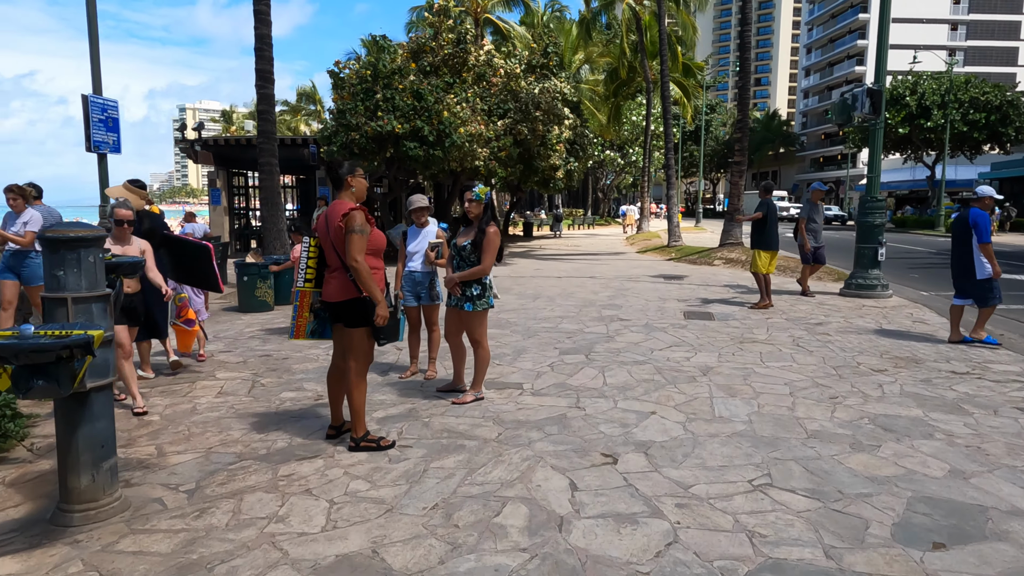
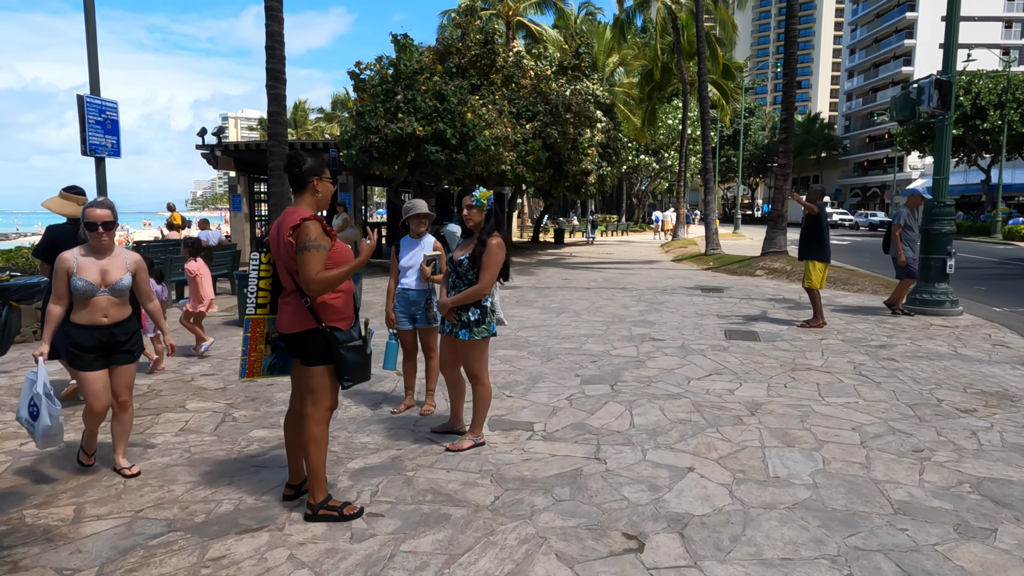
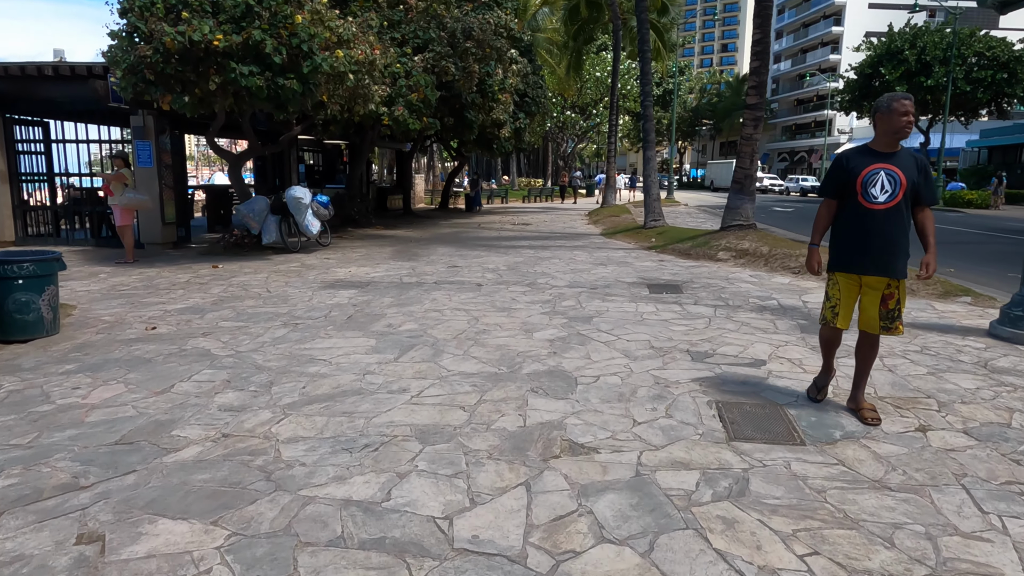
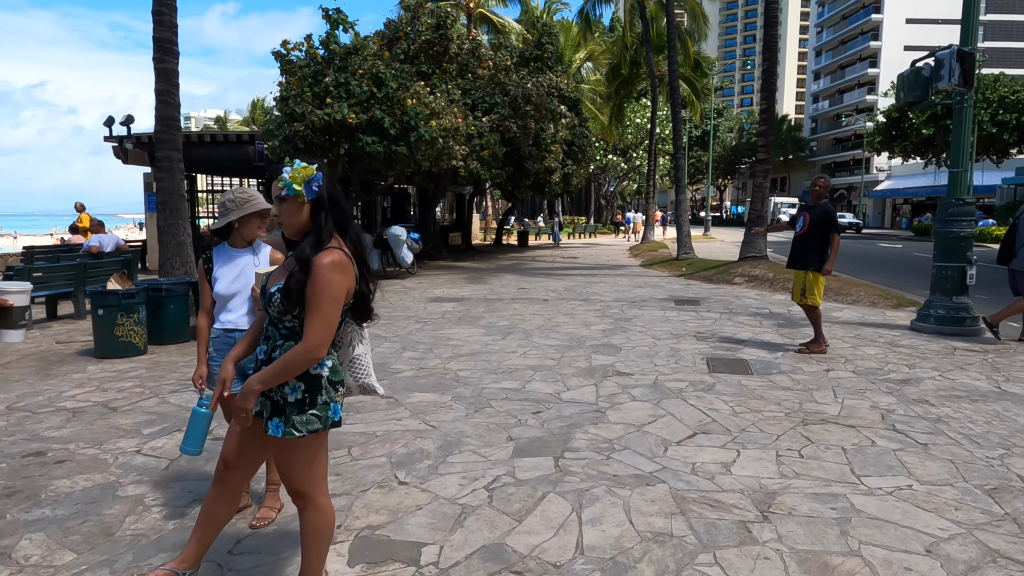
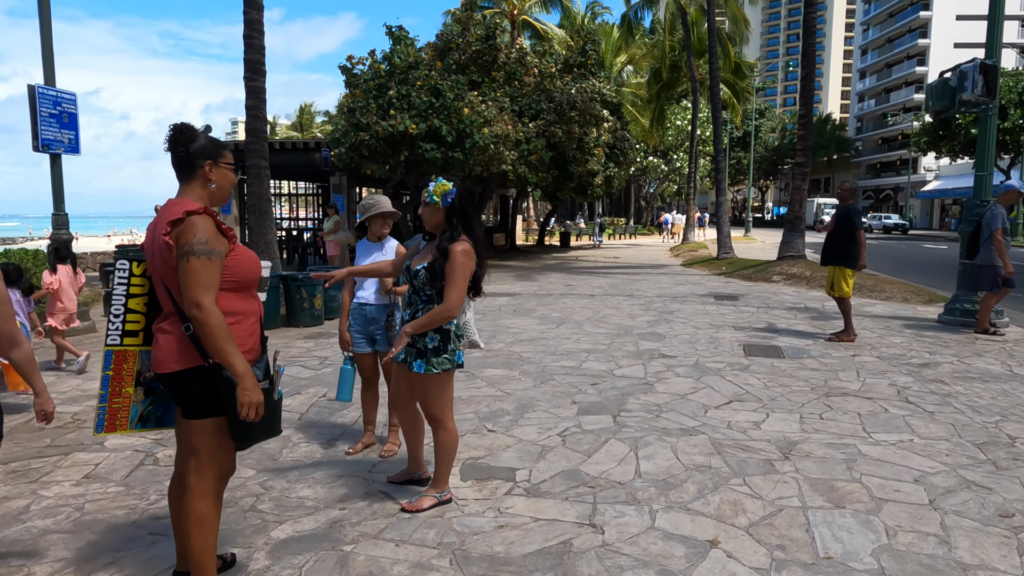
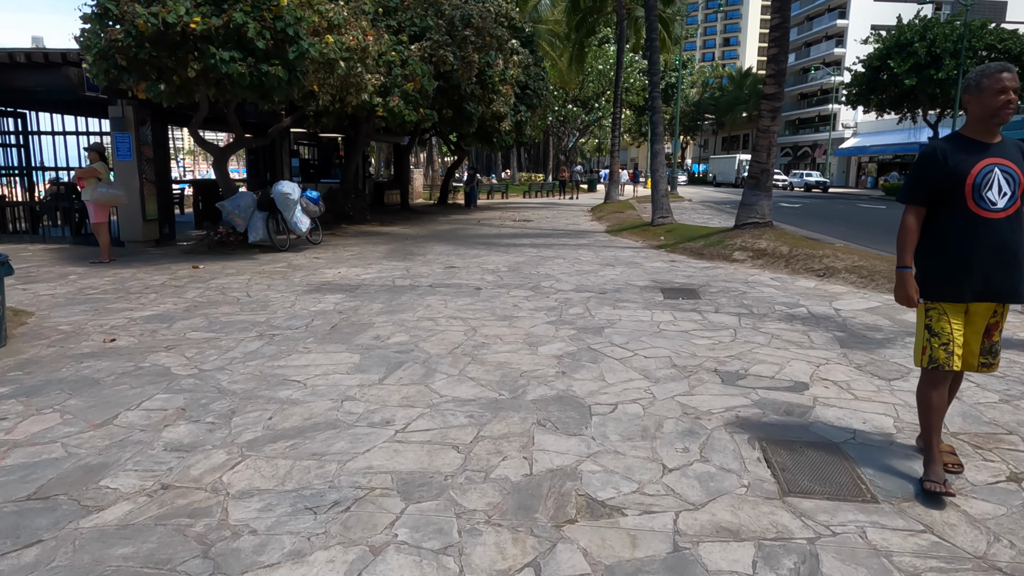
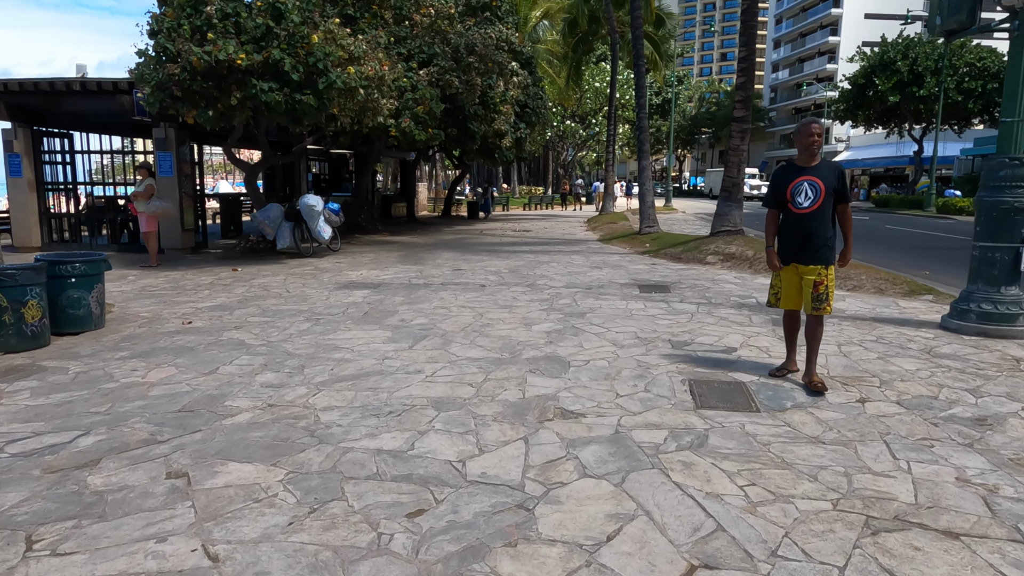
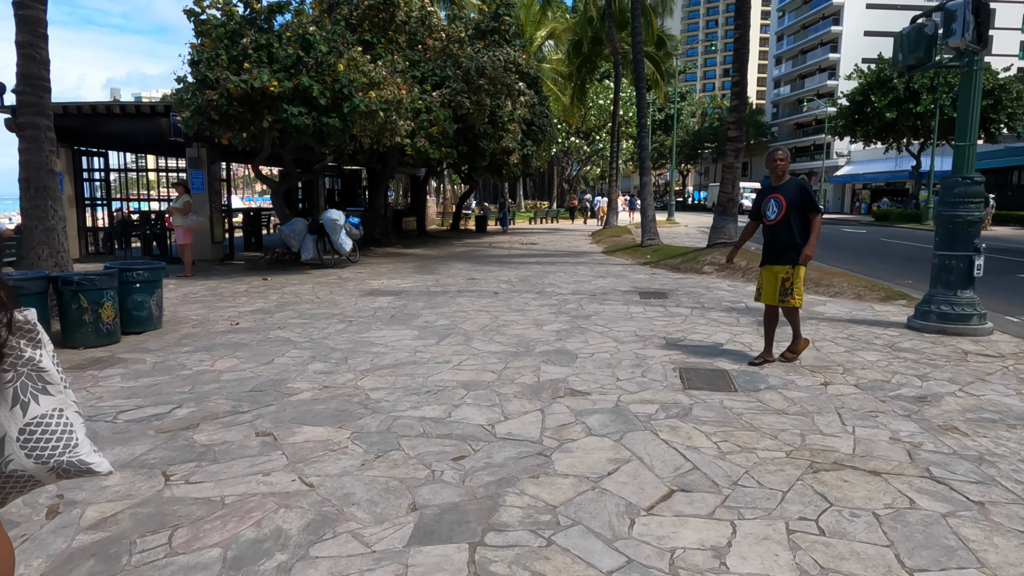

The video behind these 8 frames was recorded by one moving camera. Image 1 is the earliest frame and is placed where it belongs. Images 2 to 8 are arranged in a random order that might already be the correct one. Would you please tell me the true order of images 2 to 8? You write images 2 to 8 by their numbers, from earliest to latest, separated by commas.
2, 5, 4, 8, 7, 3, 6
